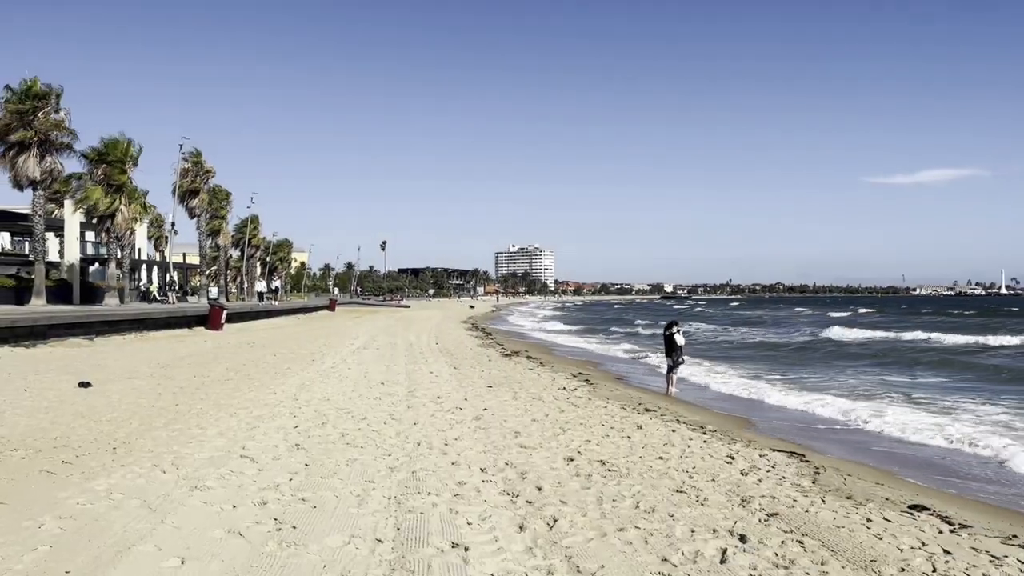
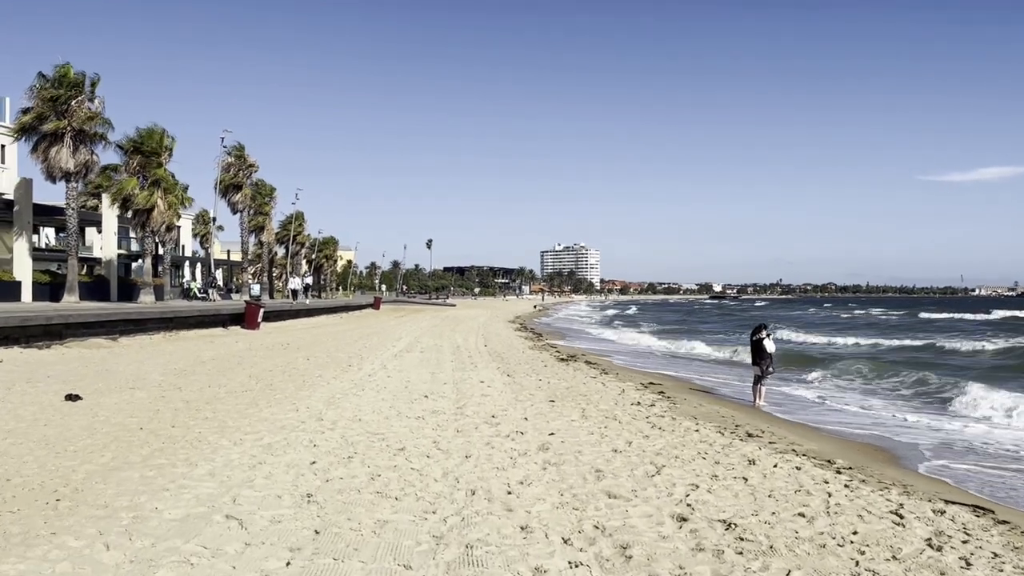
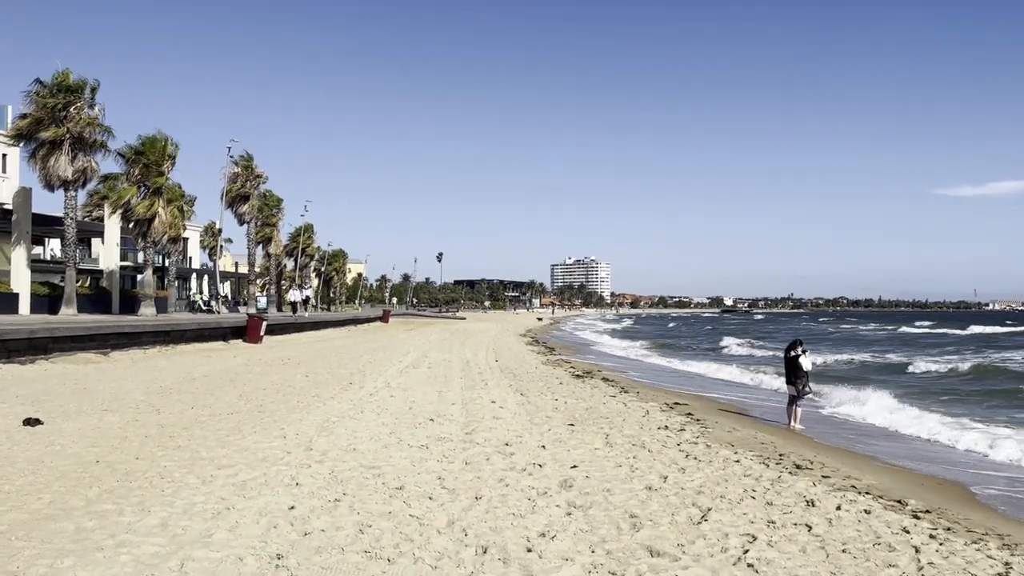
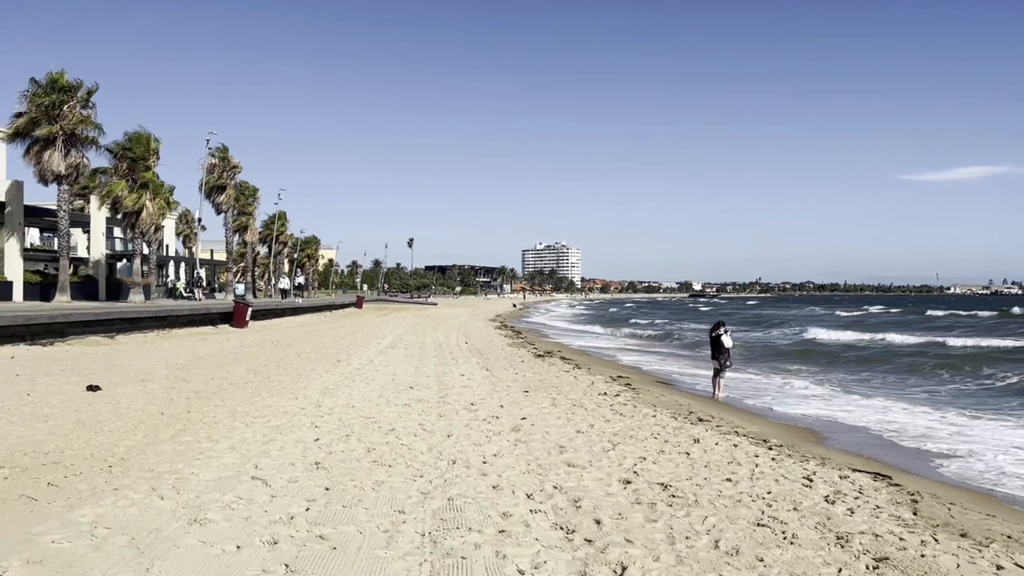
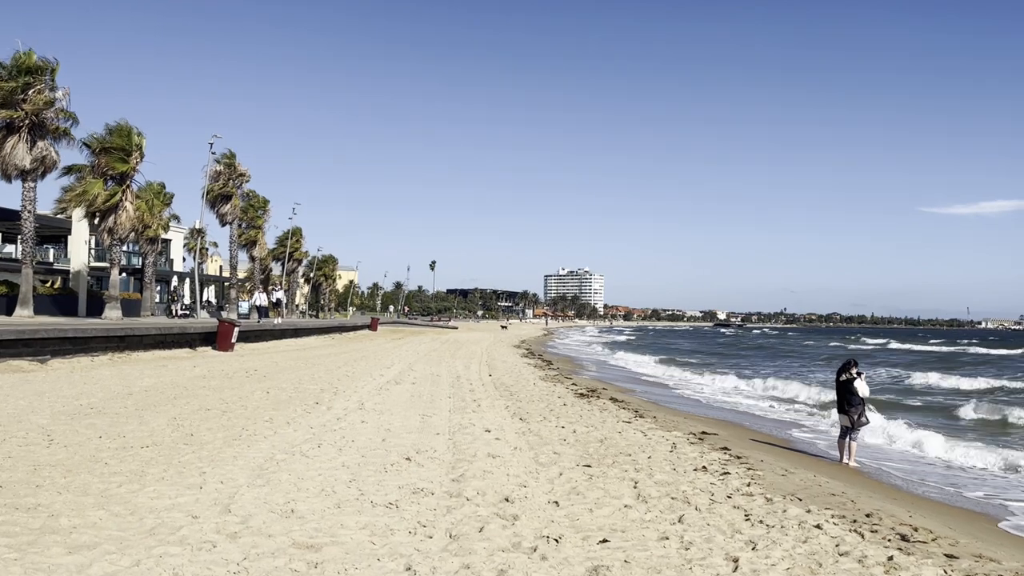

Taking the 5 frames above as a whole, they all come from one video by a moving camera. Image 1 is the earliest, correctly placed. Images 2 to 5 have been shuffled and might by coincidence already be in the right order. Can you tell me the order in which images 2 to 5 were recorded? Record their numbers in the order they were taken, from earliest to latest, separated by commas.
4, 2, 3, 5
